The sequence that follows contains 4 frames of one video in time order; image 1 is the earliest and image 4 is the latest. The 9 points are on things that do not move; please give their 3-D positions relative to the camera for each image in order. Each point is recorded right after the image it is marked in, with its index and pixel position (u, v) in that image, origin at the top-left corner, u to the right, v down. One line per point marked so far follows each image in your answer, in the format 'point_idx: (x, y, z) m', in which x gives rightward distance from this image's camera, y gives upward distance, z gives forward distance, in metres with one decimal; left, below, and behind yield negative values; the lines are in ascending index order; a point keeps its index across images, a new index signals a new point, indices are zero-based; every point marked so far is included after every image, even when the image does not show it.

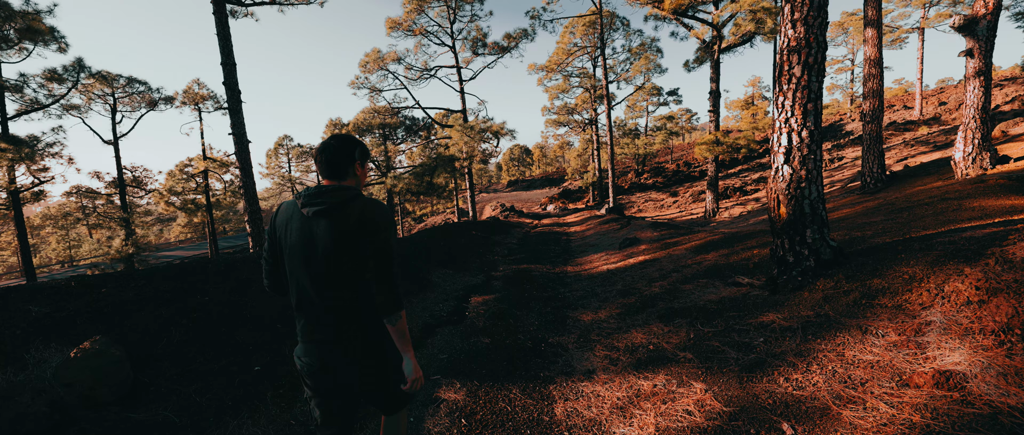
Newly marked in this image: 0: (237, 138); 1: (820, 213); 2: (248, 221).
0: (-11.5, +3.3, +14.0) m
1: (+3.5, +0.1, +3.8) m
2: (-11.0, -0.2, +14.0) m
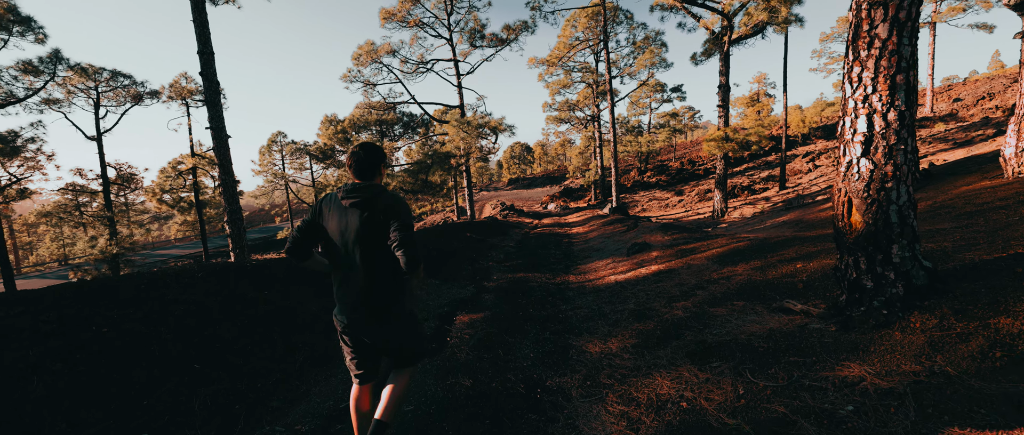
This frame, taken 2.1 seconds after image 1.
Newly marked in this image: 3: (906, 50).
0: (-11.6, +3.3, +13.1) m
1: (+3.4, 0.0, +2.8) m
2: (-11.1, -0.2, +13.0) m
3: (+3.3, +1.4, +2.8) m
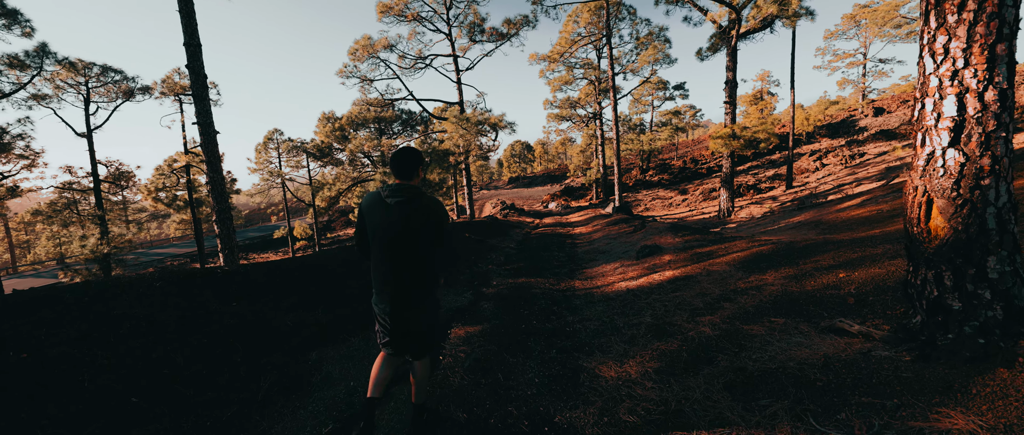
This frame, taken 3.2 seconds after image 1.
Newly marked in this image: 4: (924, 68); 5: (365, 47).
0: (-11.6, +3.4, +12.5) m
1: (+3.4, -0.1, +2.3) m
2: (-11.1, -0.2, +12.5) m
3: (+3.3, +1.4, +2.2) m
4: (+3.2, +1.2, +2.6) m
5: (-8.6, +10.0, +19.5) m
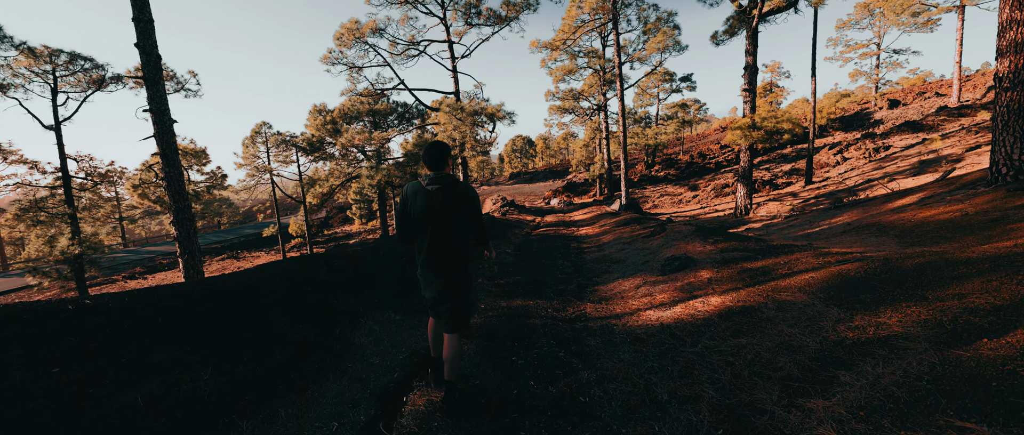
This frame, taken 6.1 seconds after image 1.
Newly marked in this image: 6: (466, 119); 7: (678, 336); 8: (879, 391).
0: (-11.7, +3.3, +10.9) m
1: (+3.3, -0.2, +0.7) m
2: (-11.2, -0.2, +10.9) m
3: (+3.2, +1.2, +0.6) m
4: (+3.1, +1.0, +1.0) m
5: (-8.7, +10.1, +17.9) m
6: (-1.9, +4.1, +13.3) m
7: (+2.0, -1.4, +3.9) m
8: (+2.6, -1.2, +2.4) m
